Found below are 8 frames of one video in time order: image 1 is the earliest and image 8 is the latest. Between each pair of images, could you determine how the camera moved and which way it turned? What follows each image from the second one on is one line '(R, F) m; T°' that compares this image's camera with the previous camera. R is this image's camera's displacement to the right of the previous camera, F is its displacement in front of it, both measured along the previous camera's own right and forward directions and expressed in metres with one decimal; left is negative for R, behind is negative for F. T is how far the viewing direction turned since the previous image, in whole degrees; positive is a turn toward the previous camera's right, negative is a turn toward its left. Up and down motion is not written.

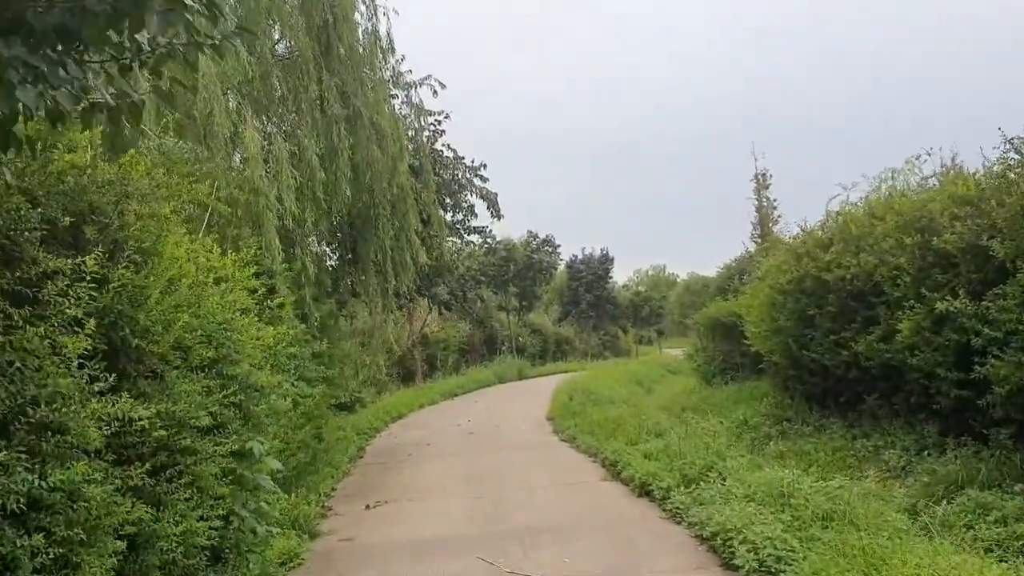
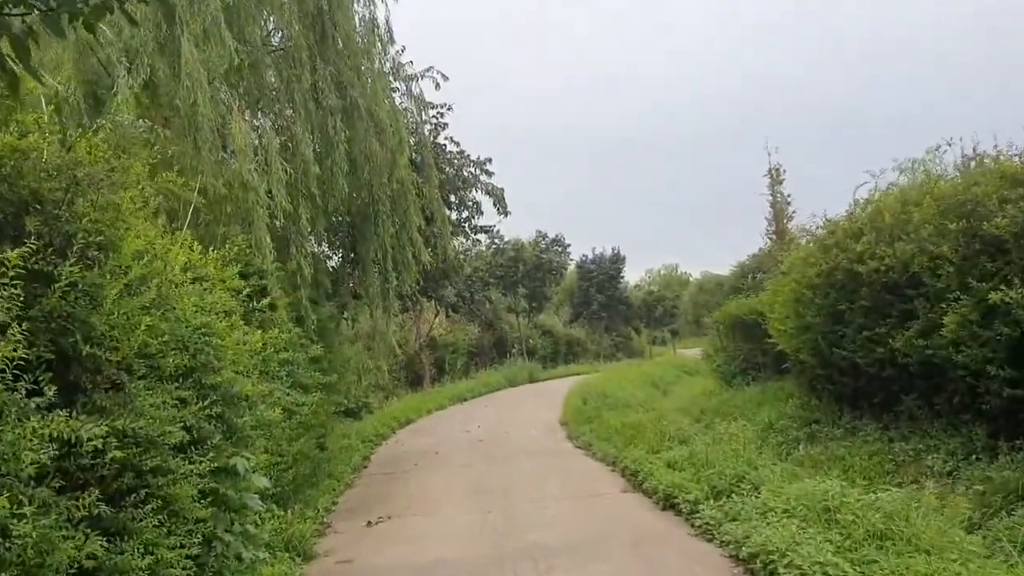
(0.0, +0.6) m; -1°
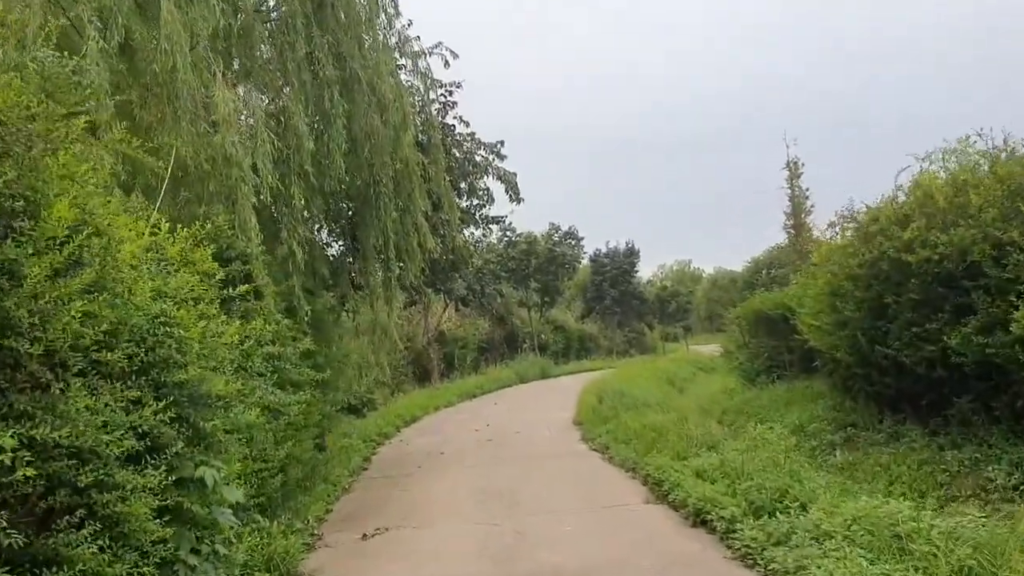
(0.0, +0.8) m; -1°
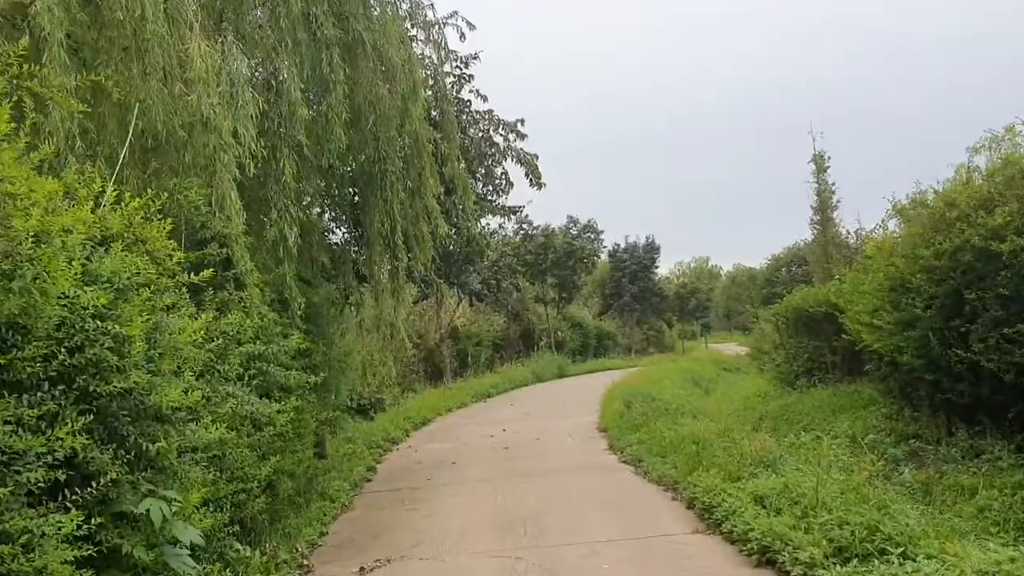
(-0.1, +1.1) m; -1°
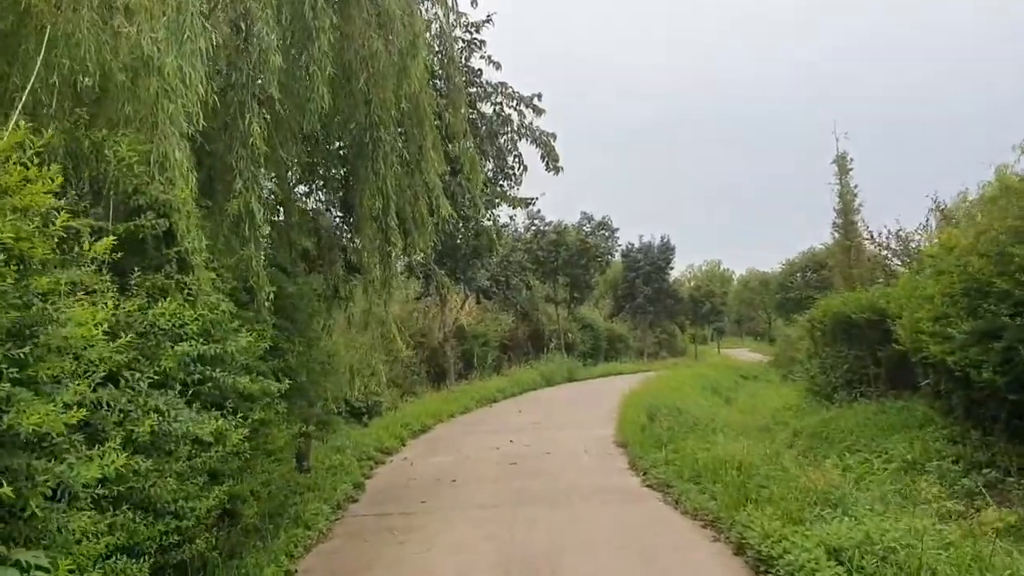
(0.0, +1.2) m; -1°
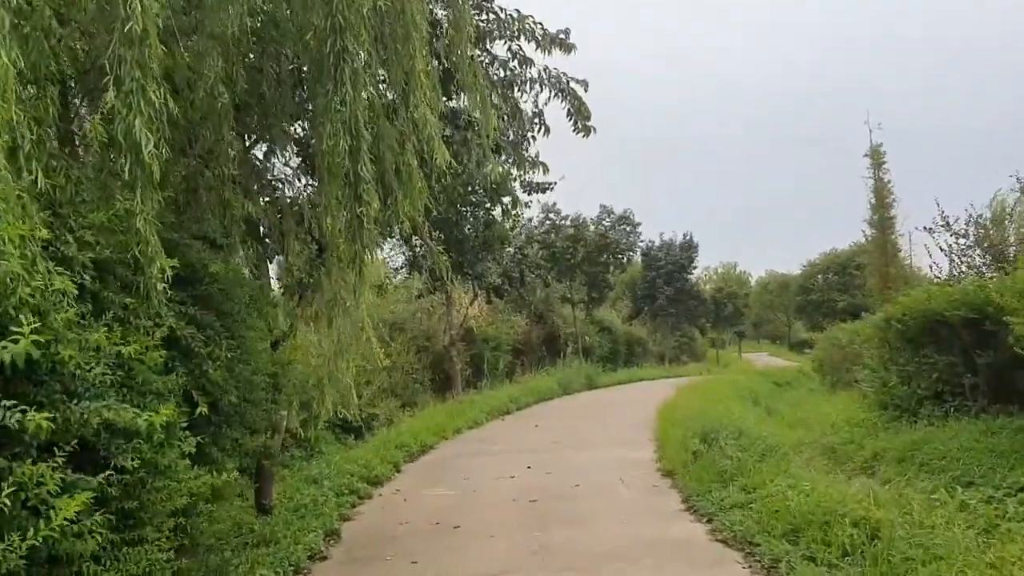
(-0.1, +2.1) m; -1°
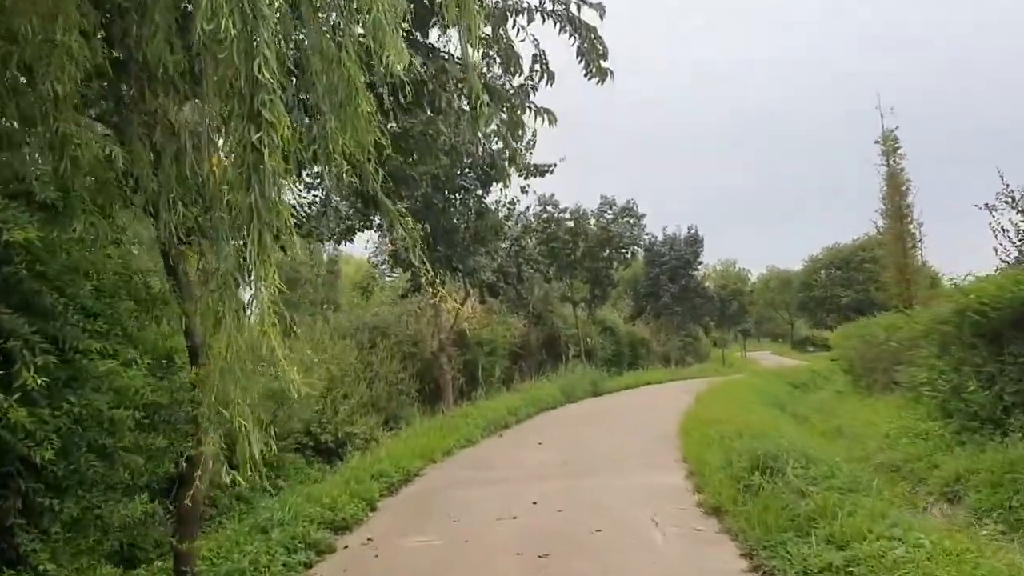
(0.0, +1.8) m; 0°
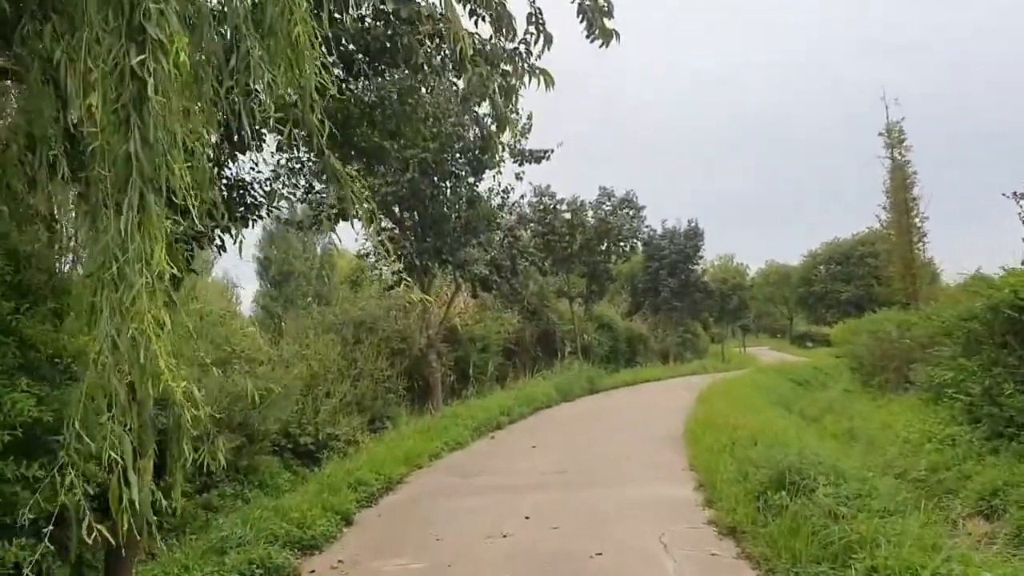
(0.0, +0.8) m; 0°
